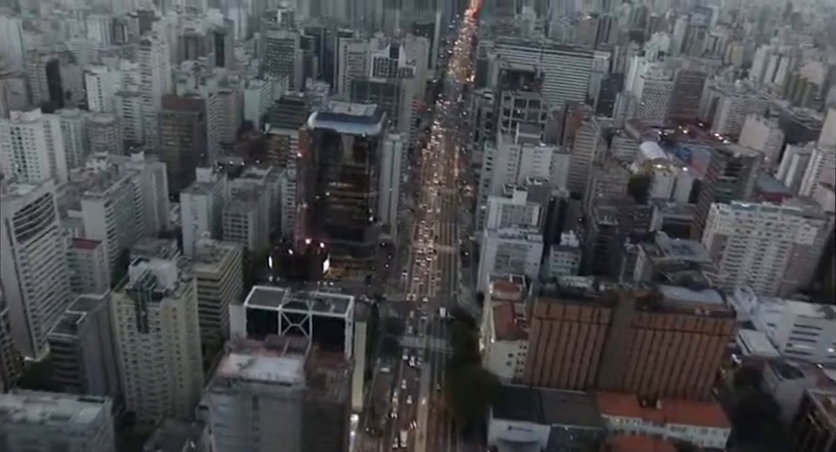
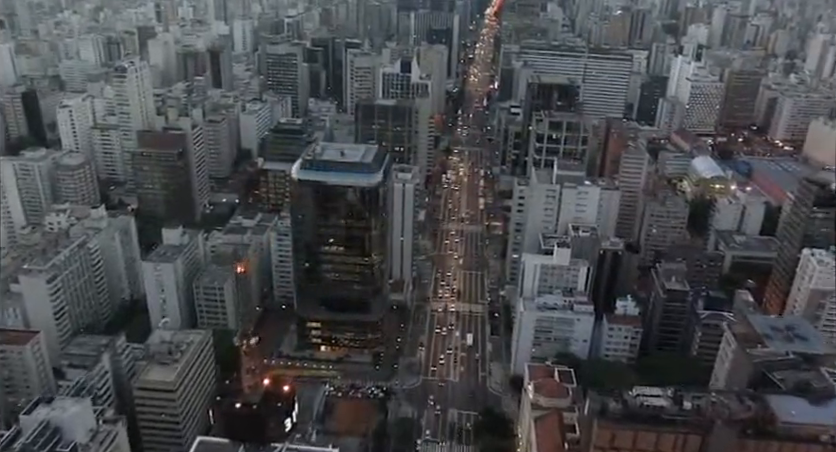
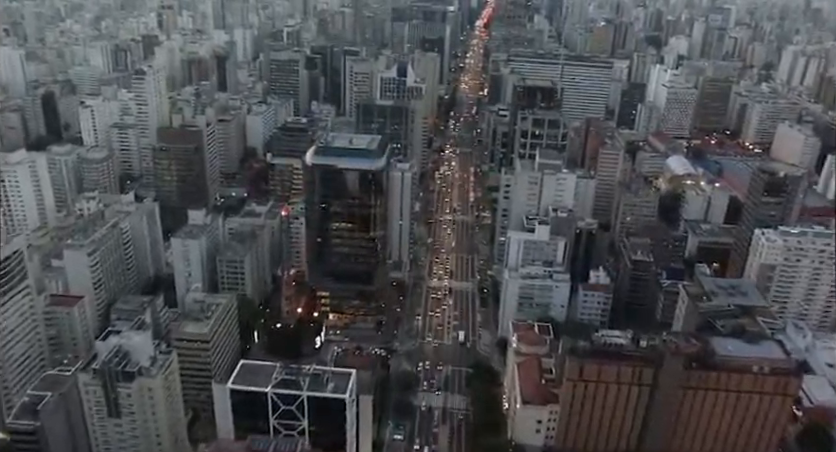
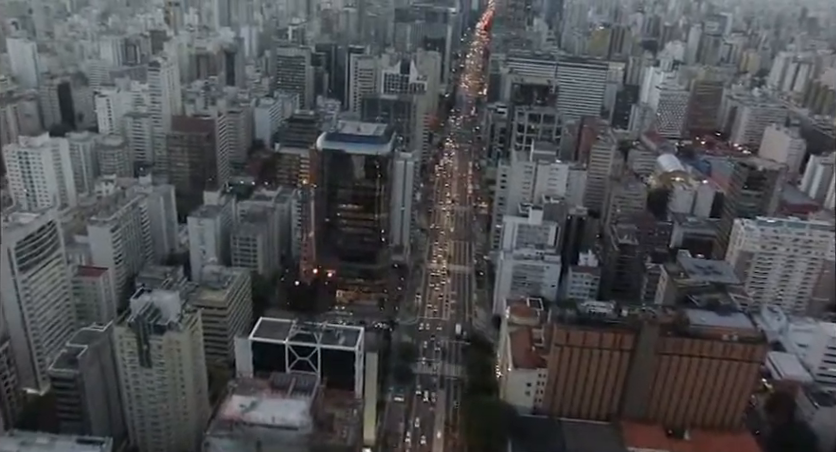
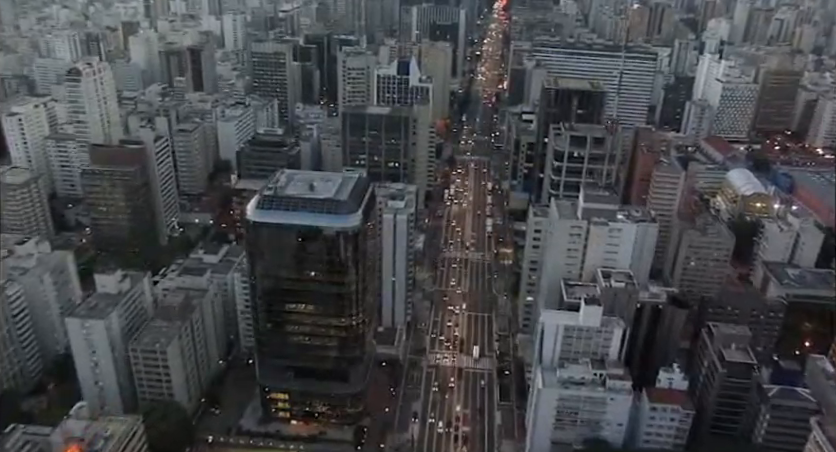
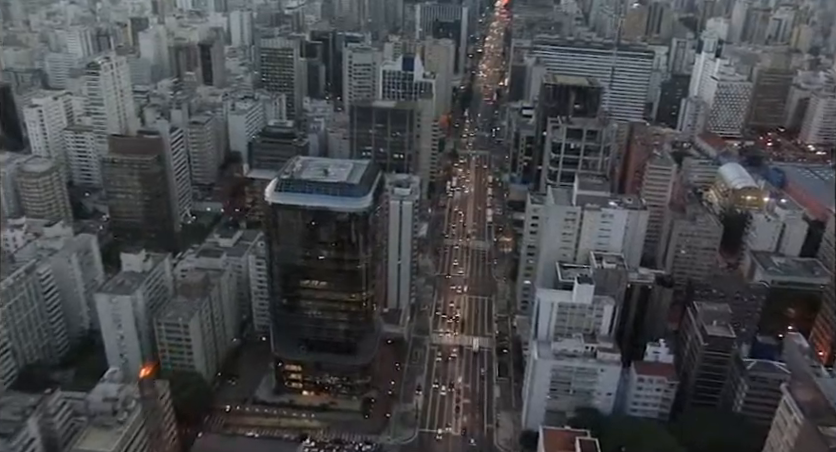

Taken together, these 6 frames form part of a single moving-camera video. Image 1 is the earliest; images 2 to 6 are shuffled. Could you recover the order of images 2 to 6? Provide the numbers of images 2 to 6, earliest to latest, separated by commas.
4, 3, 2, 6, 5
